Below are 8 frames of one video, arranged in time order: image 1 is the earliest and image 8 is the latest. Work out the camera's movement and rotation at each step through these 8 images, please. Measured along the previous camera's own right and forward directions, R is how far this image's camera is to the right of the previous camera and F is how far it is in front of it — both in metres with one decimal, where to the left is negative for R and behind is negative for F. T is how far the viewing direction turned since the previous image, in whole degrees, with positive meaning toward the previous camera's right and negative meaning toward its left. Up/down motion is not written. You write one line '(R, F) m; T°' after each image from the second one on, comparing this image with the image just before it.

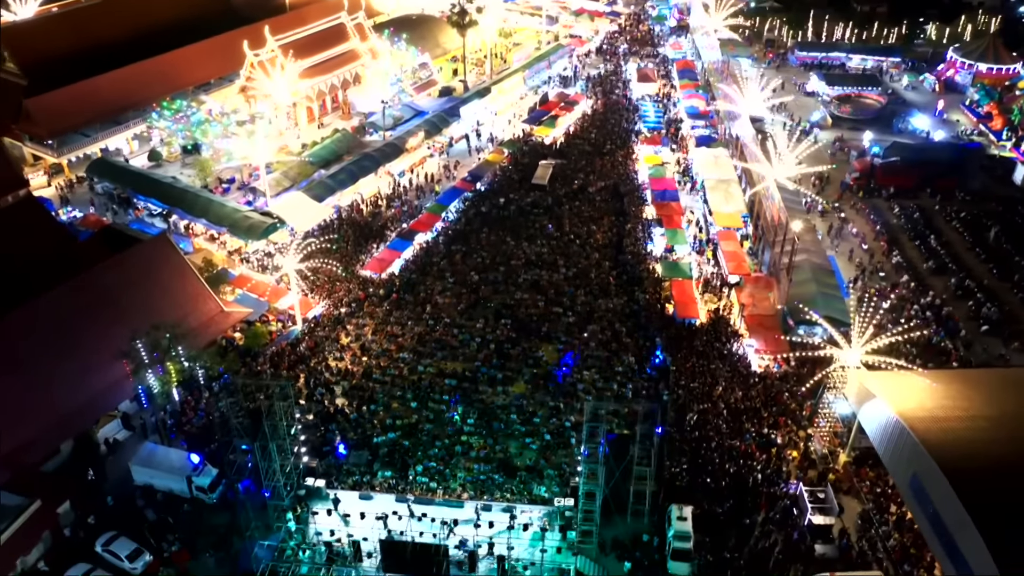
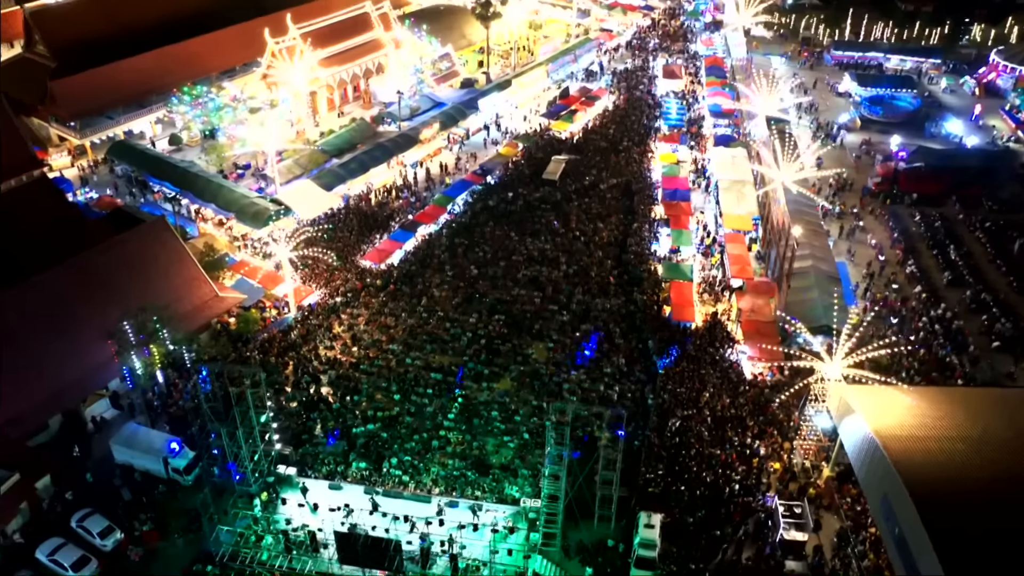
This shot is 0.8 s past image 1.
(+1.3, +0.2) m; -3°
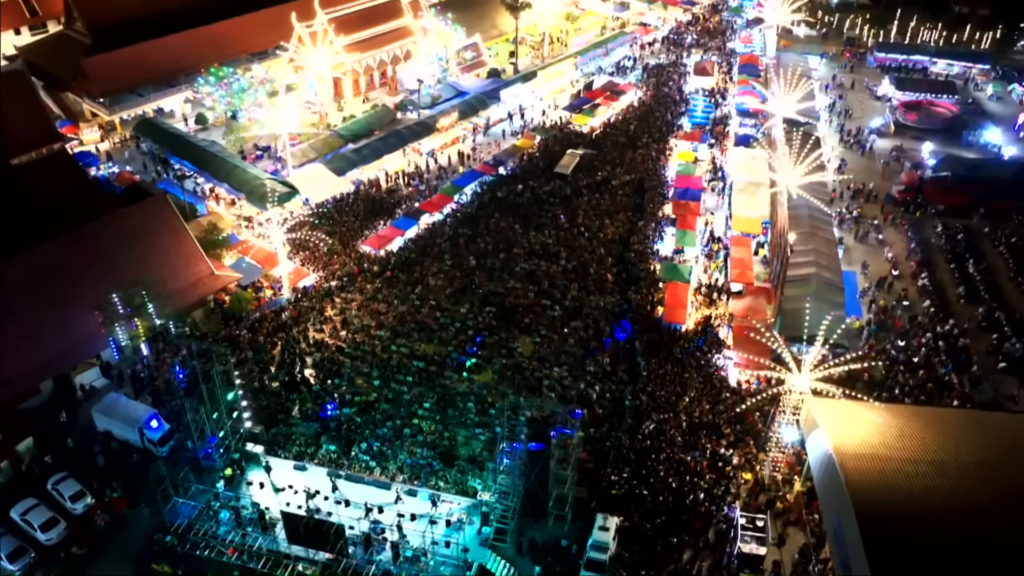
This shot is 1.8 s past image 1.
(+1.5, +0.2) m; -3°
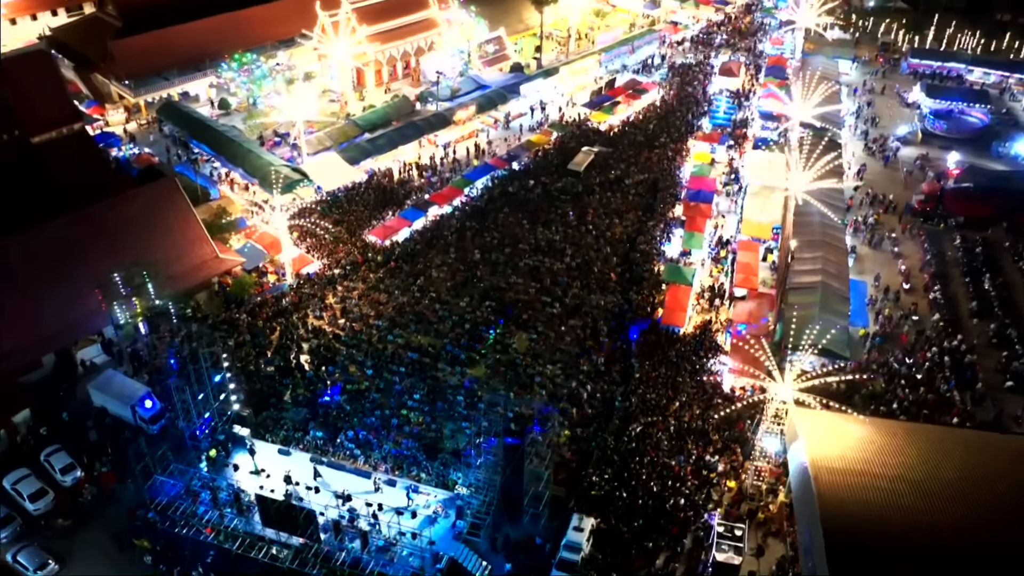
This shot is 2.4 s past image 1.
(+0.9, +0.1) m; -2°
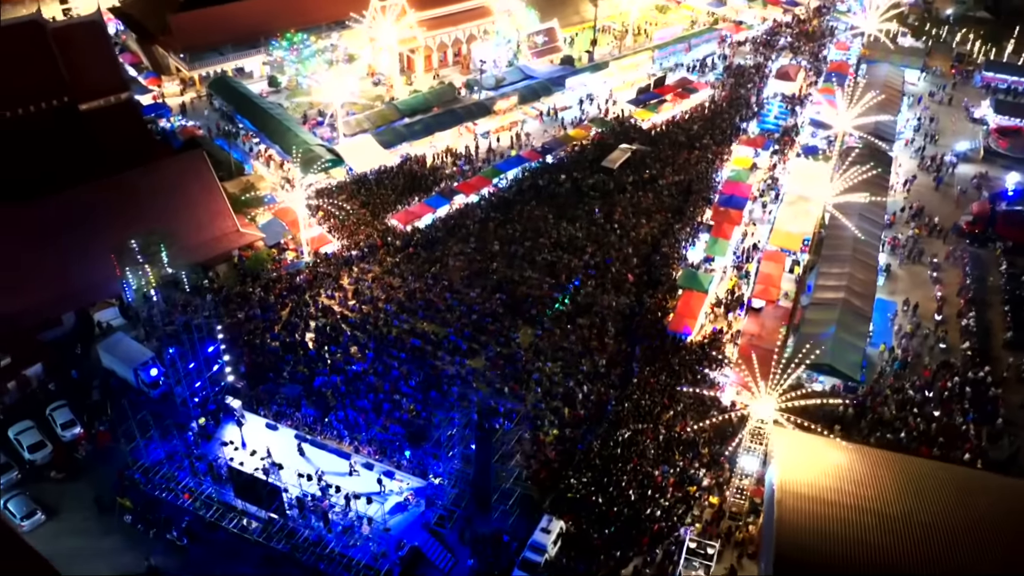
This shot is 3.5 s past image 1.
(+1.4, +0.2) m; -4°
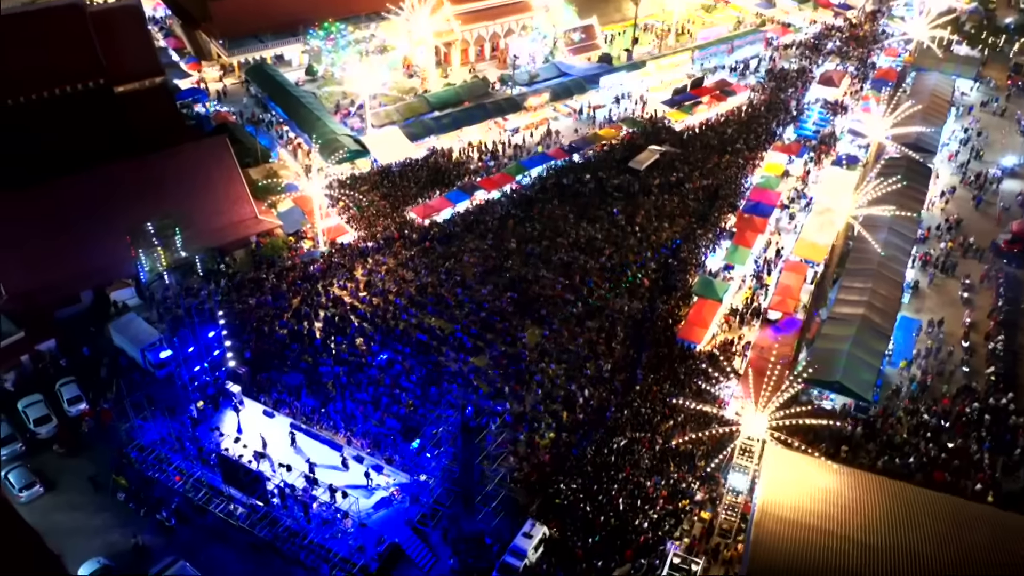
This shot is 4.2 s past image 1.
(+0.9, +0.2) m; -3°
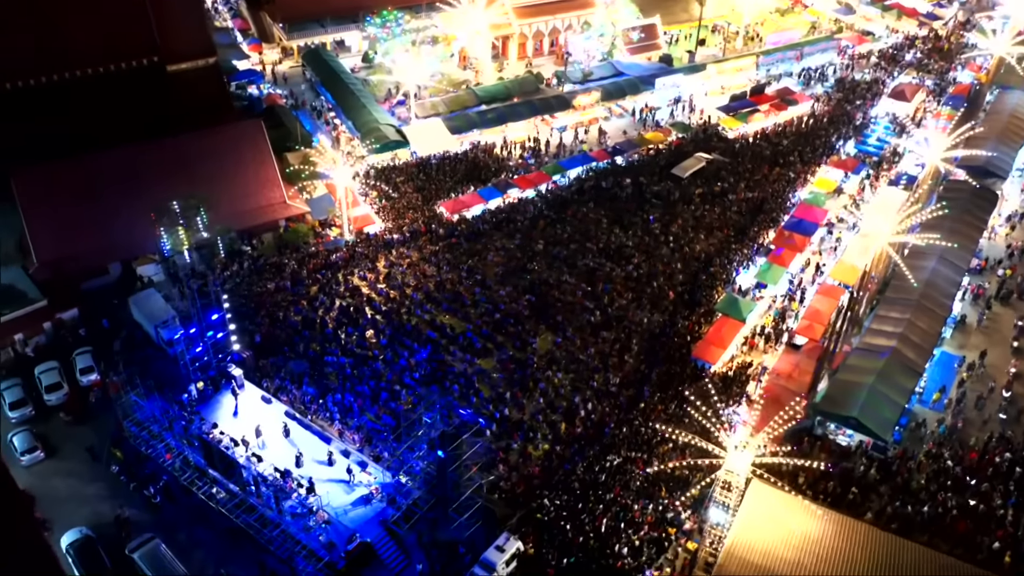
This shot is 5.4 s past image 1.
(+1.3, +0.4) m; -5°
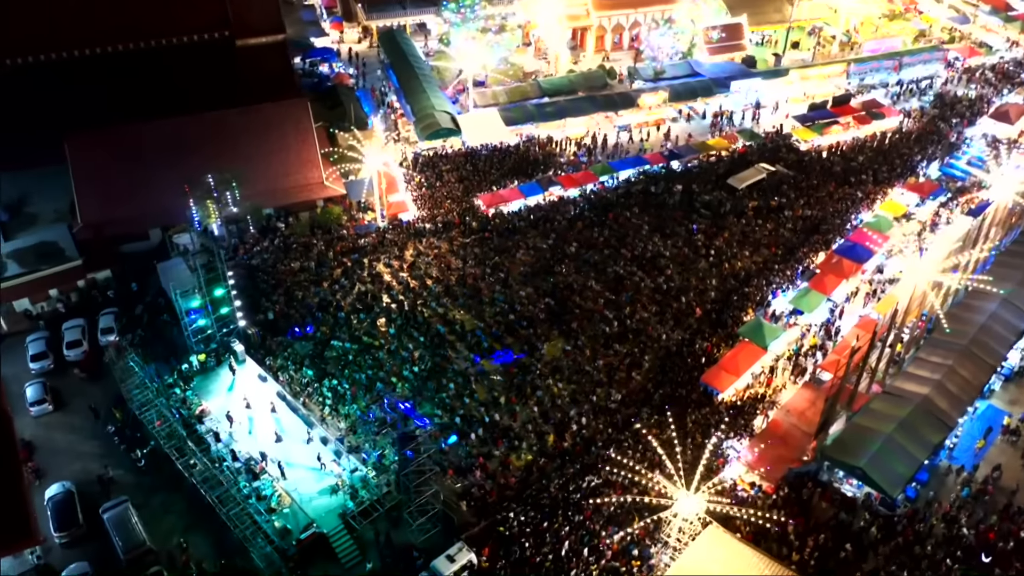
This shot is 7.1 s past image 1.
(+2.0, +0.5) m; -7°
